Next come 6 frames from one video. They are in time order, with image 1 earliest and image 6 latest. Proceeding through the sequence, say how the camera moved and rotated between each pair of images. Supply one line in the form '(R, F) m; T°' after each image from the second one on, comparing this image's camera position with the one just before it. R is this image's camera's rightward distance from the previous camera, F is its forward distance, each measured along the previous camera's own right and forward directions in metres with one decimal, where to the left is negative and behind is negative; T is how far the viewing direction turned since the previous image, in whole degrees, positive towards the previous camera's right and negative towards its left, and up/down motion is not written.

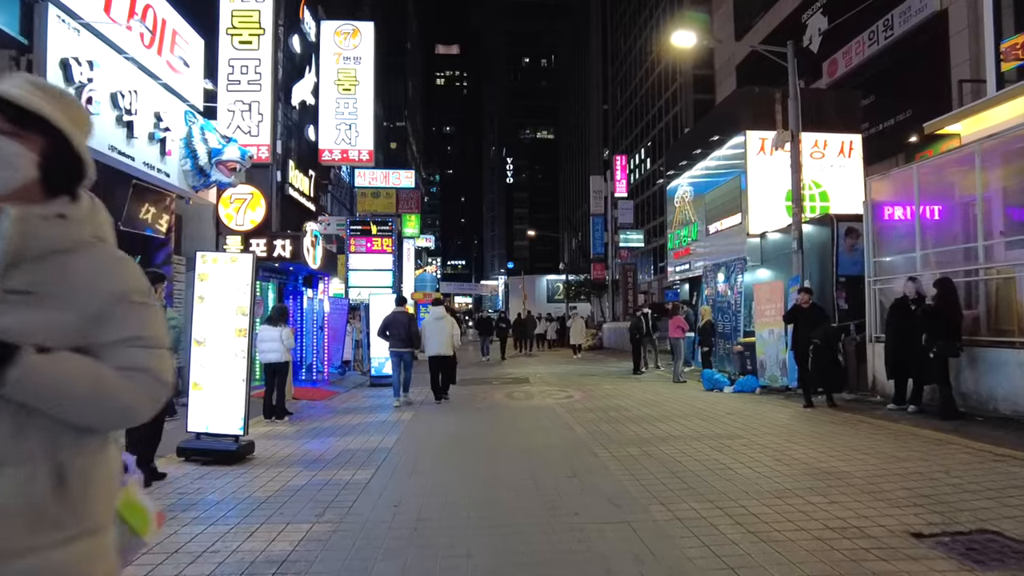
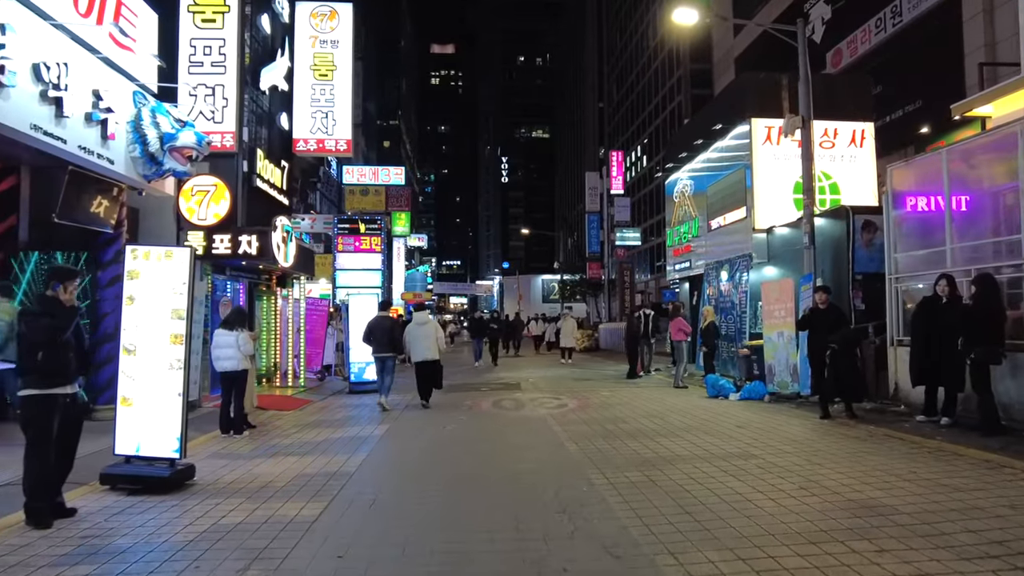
(+0.2, +1.1) m; 0°
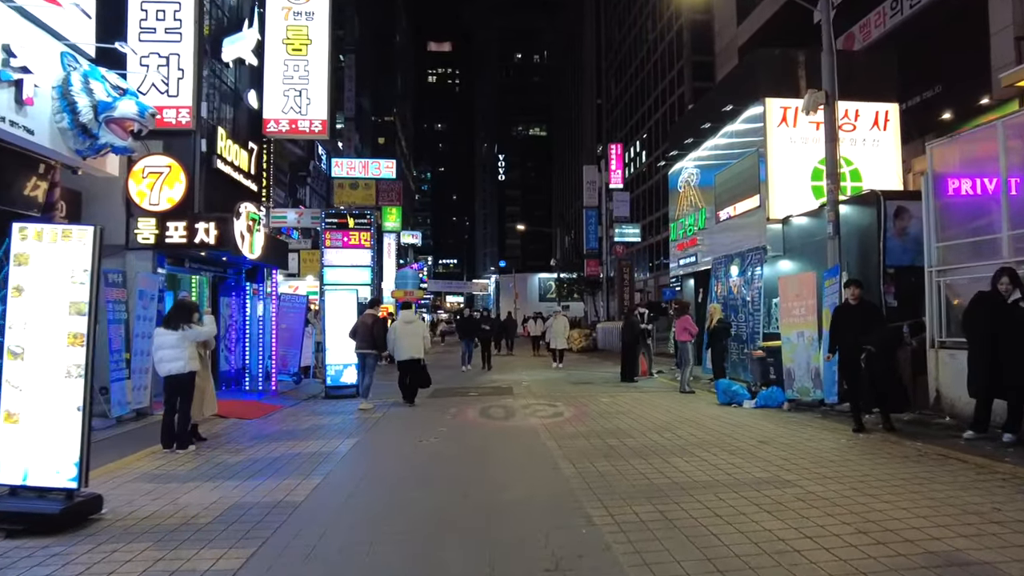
(+0.1, +1.3) m; 0°
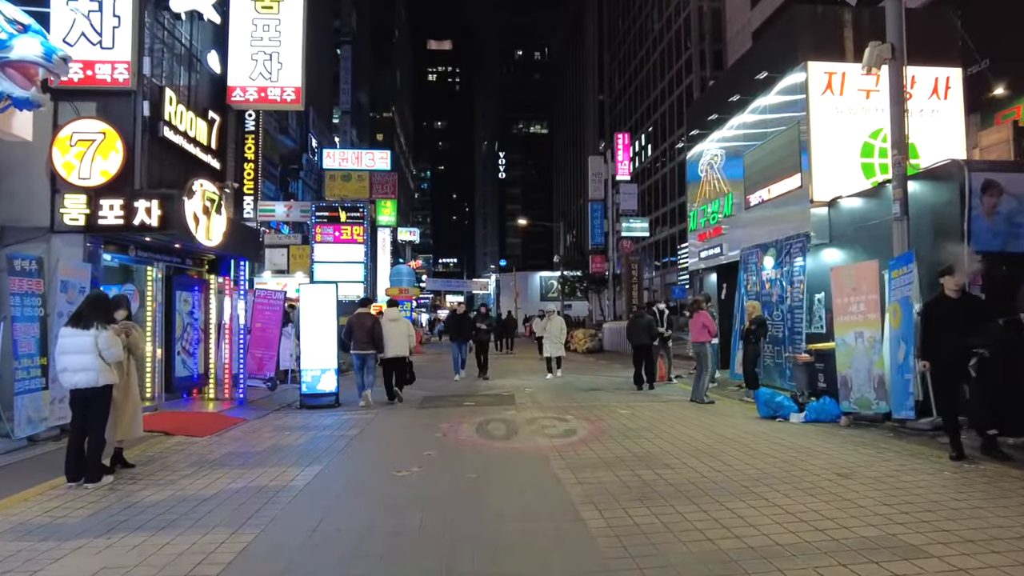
(0.0, +1.8) m; 0°
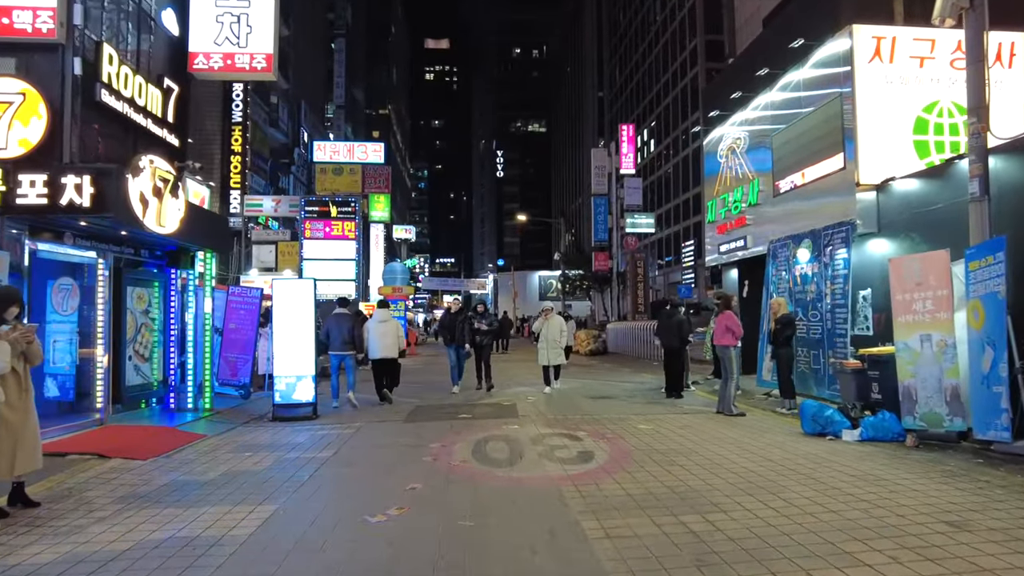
(-0.1, +1.5) m; 0°
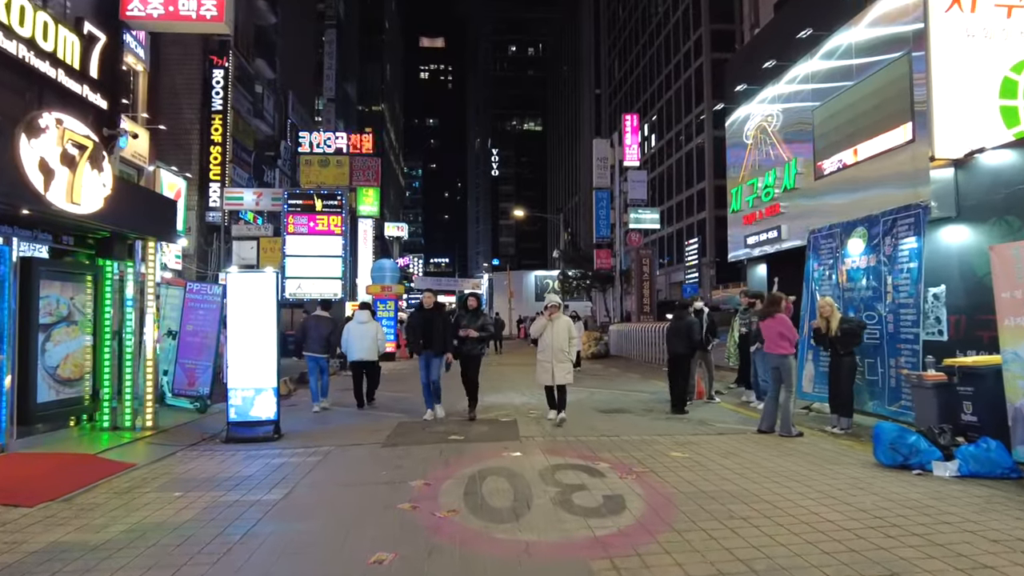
(-0.1, +1.8) m; 0°
